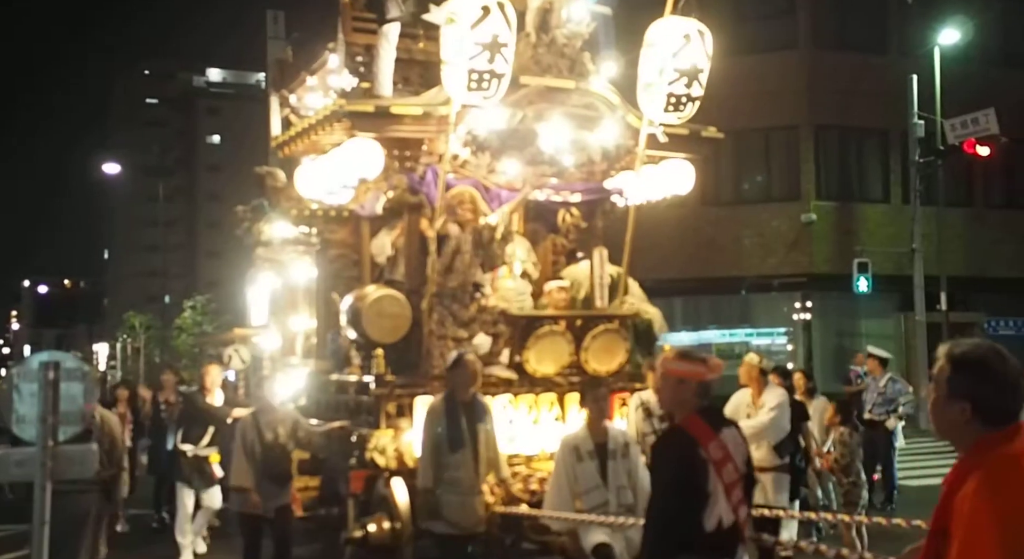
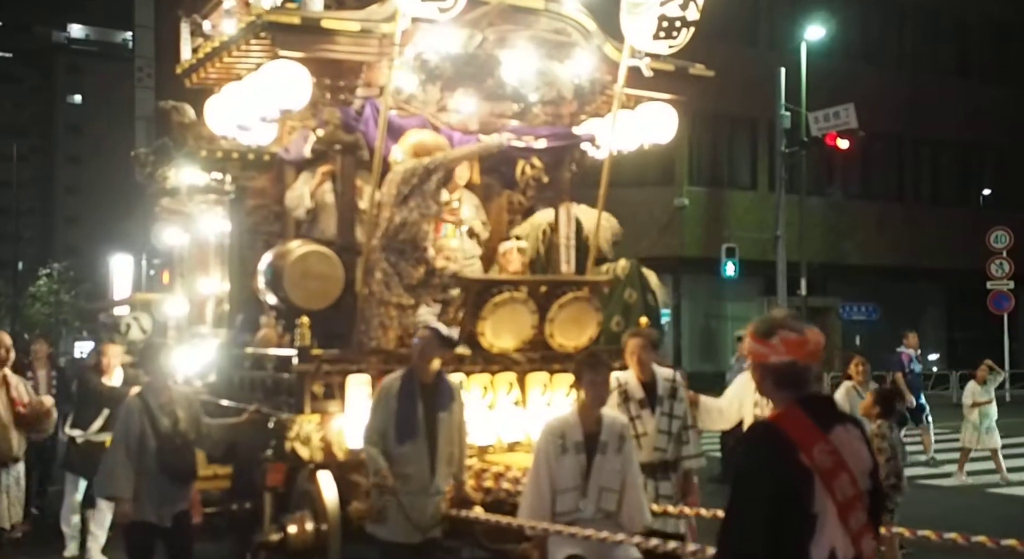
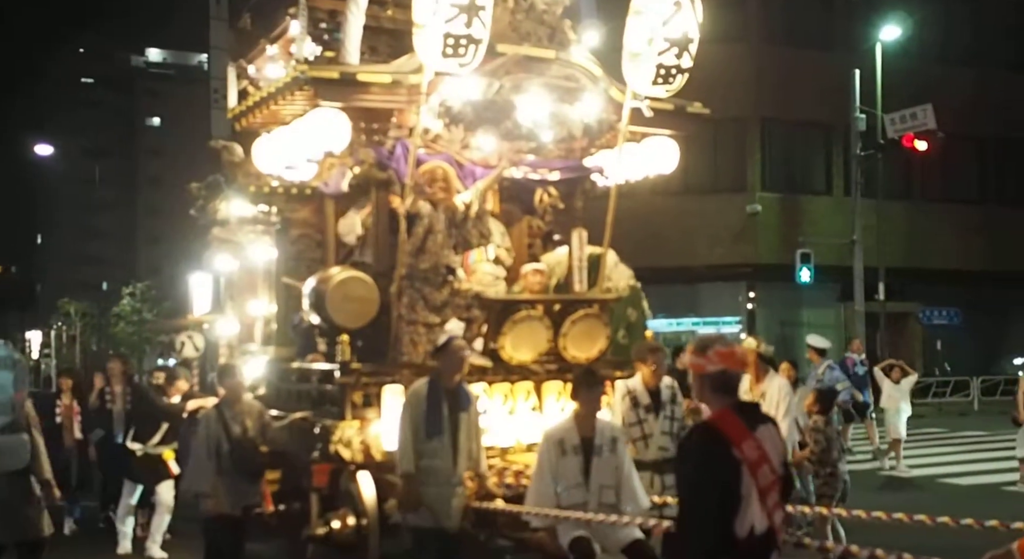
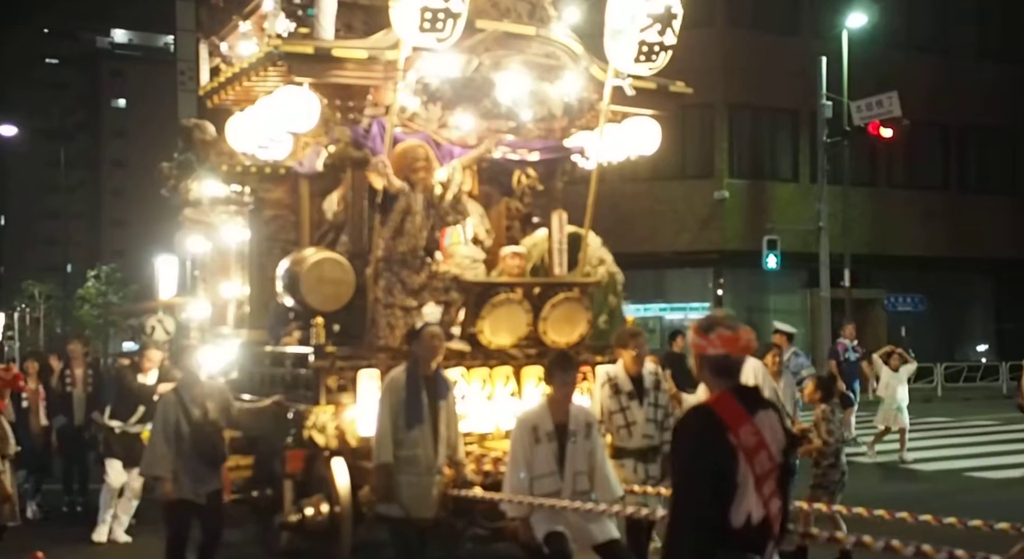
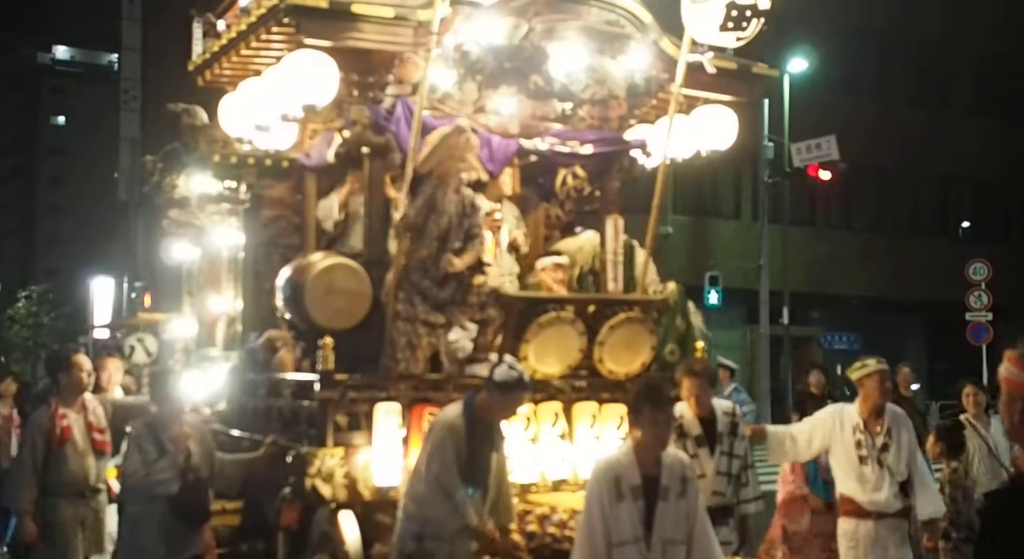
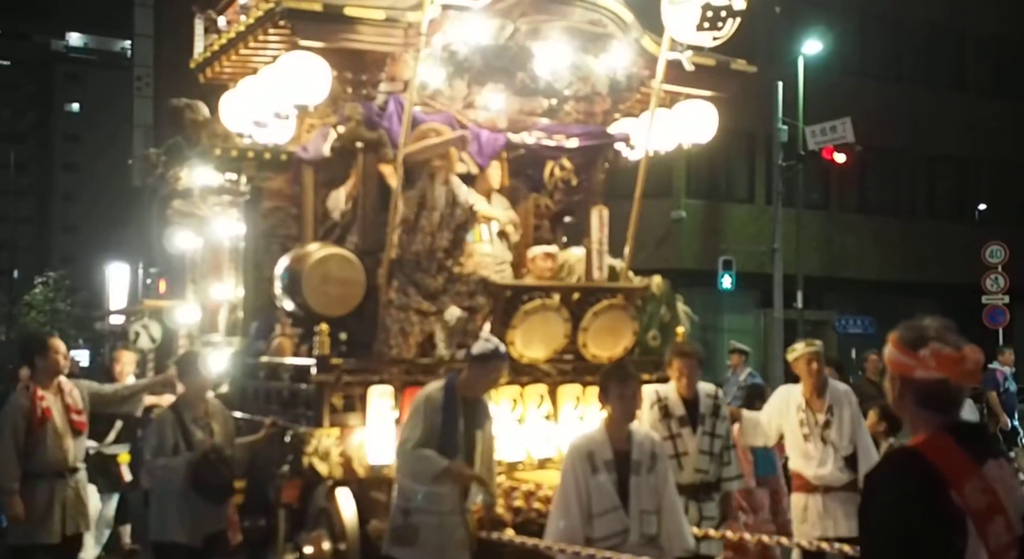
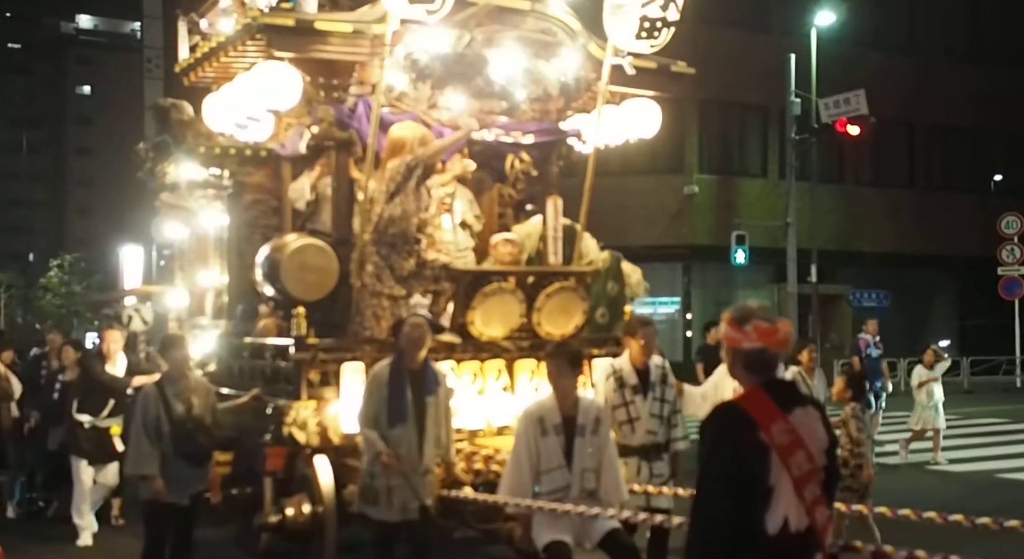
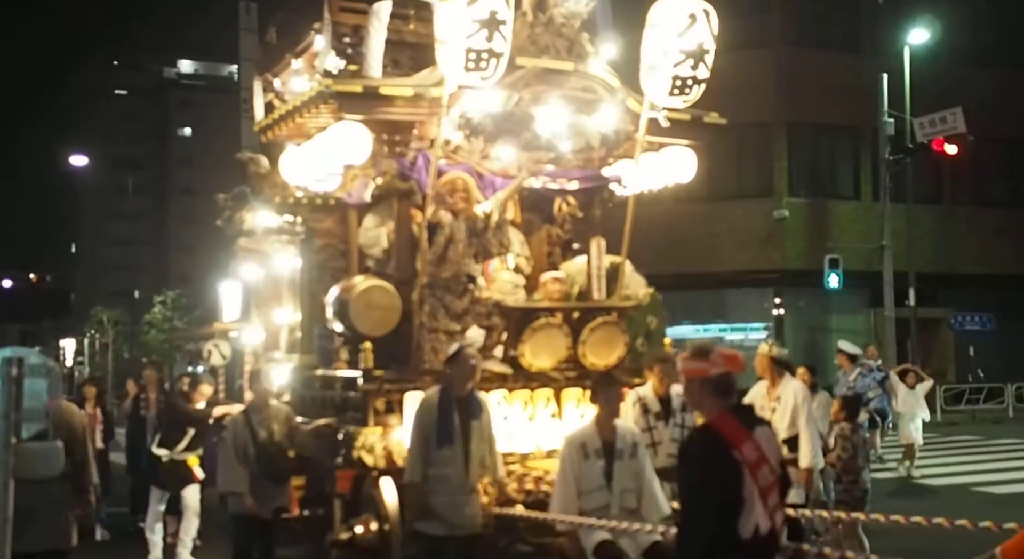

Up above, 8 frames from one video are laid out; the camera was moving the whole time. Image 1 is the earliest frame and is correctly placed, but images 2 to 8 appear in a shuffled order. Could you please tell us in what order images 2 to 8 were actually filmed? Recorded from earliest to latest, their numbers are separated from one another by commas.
8, 3, 4, 7, 2, 6, 5
